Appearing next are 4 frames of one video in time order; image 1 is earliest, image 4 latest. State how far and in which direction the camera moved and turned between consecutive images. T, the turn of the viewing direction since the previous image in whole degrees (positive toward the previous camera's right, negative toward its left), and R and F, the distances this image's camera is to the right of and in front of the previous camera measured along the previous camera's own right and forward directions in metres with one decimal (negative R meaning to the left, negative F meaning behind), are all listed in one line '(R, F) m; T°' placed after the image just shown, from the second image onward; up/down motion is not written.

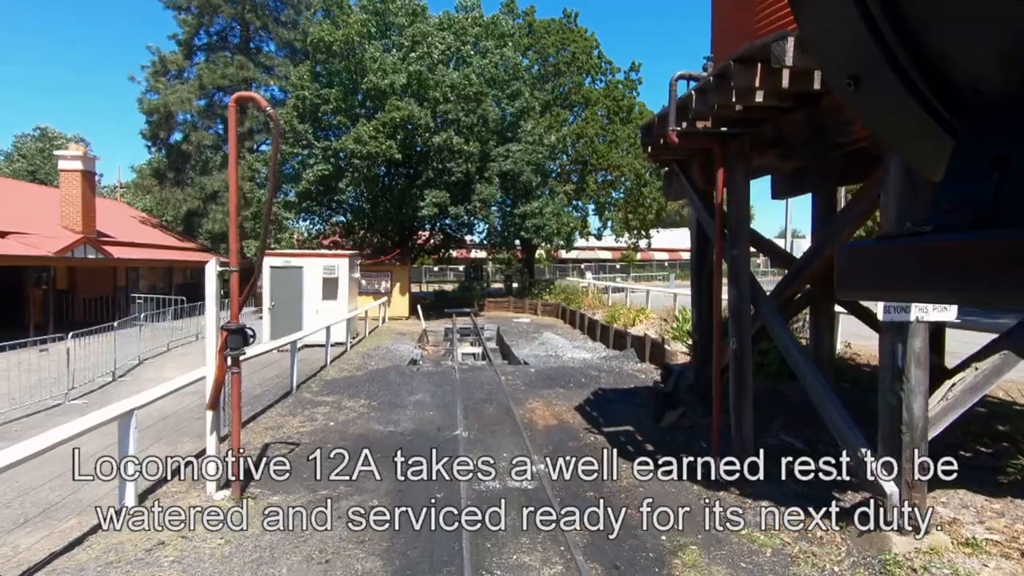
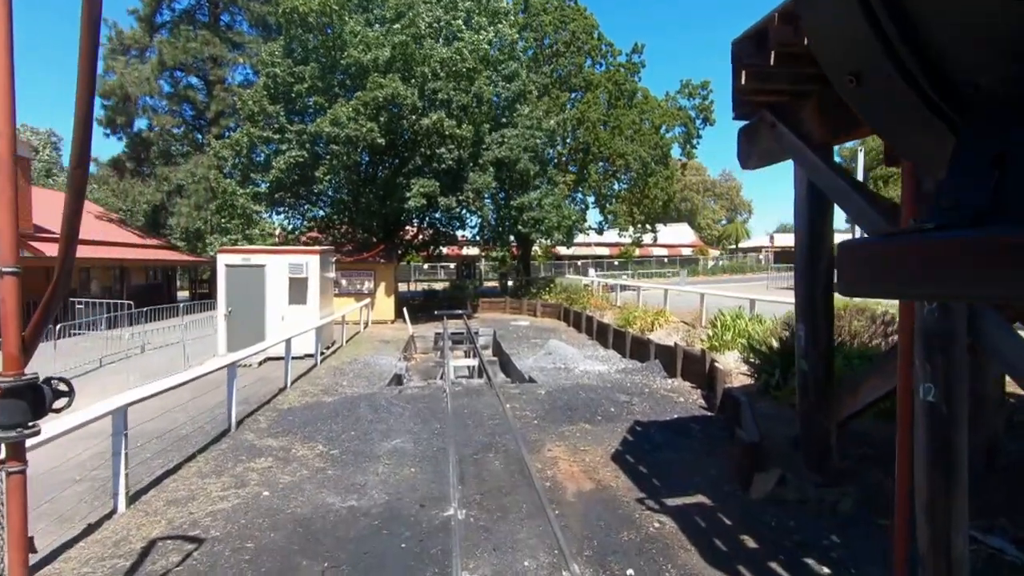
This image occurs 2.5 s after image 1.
(-0.2, +2.2) m; +1°
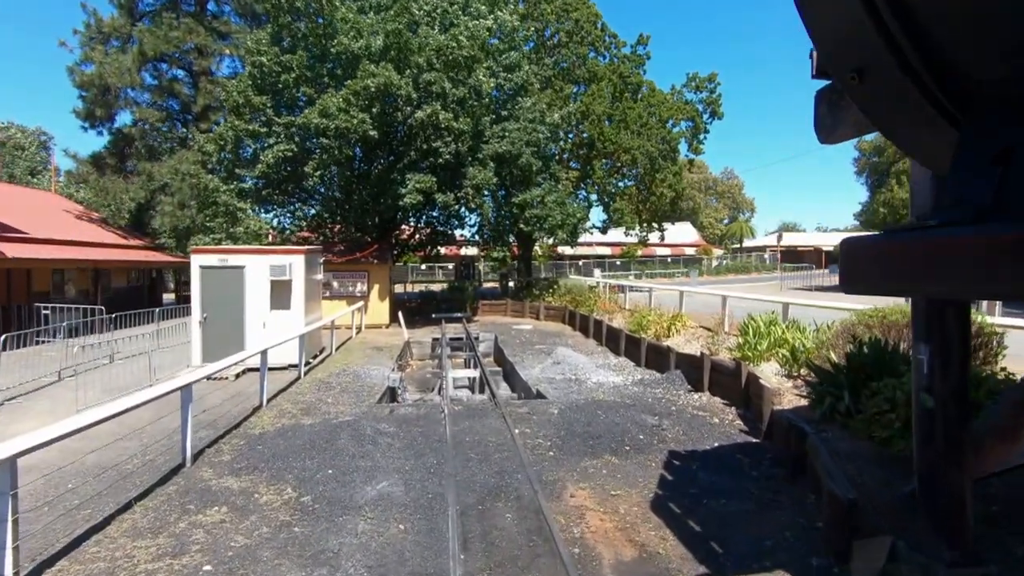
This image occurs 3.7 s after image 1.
(-0.1, +1.2) m; 0°
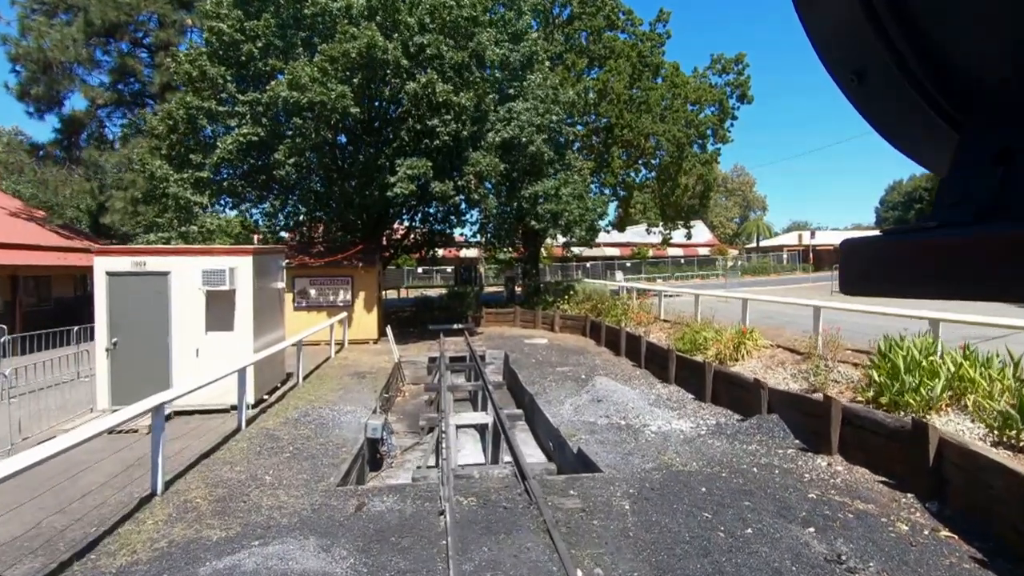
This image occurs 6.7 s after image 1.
(-0.4, +3.0) m; 0°
